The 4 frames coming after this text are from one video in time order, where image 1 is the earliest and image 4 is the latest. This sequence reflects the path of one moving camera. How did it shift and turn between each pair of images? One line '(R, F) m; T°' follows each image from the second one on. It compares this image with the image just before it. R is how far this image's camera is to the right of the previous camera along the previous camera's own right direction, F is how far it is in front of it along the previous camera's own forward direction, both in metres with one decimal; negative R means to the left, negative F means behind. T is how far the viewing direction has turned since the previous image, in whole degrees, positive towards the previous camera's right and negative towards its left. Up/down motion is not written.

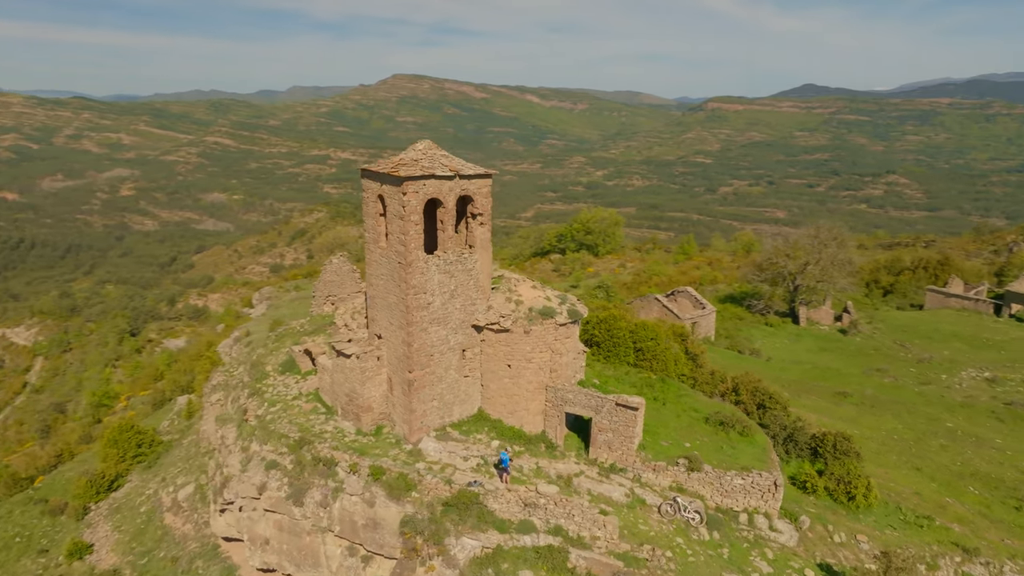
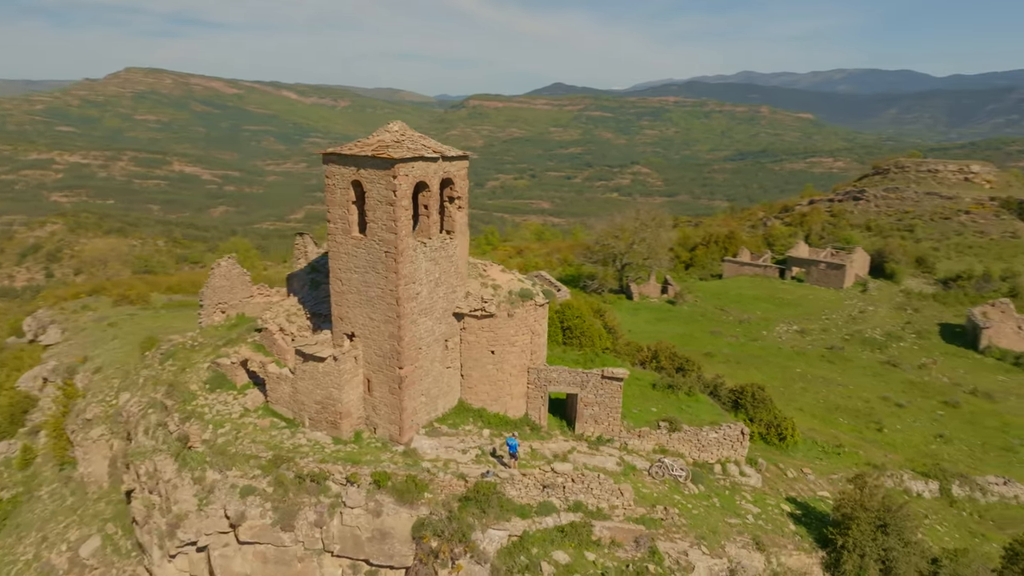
(-3.4, +0.7) m; +17°
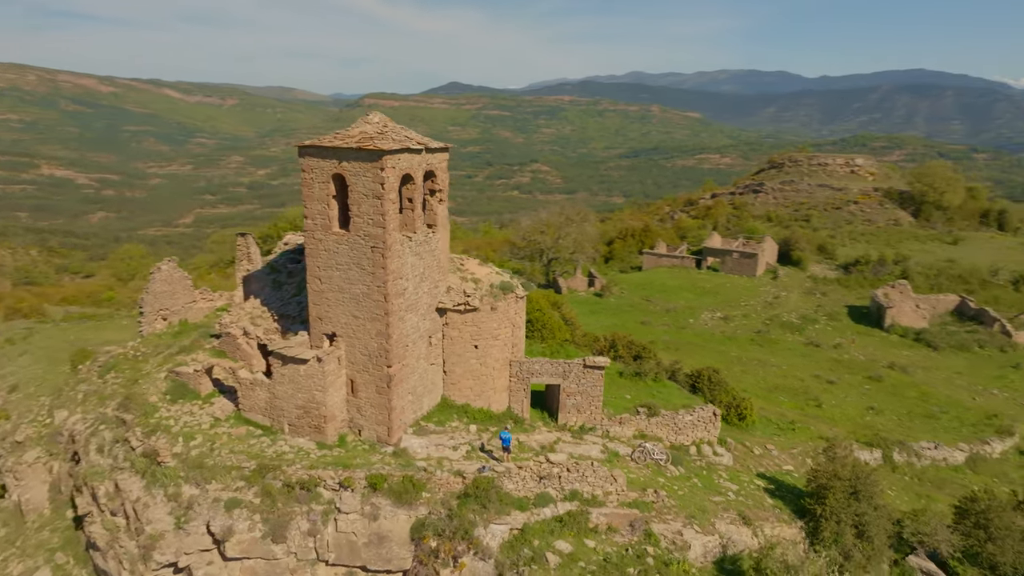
(-1.3, +0.2) m; +8°
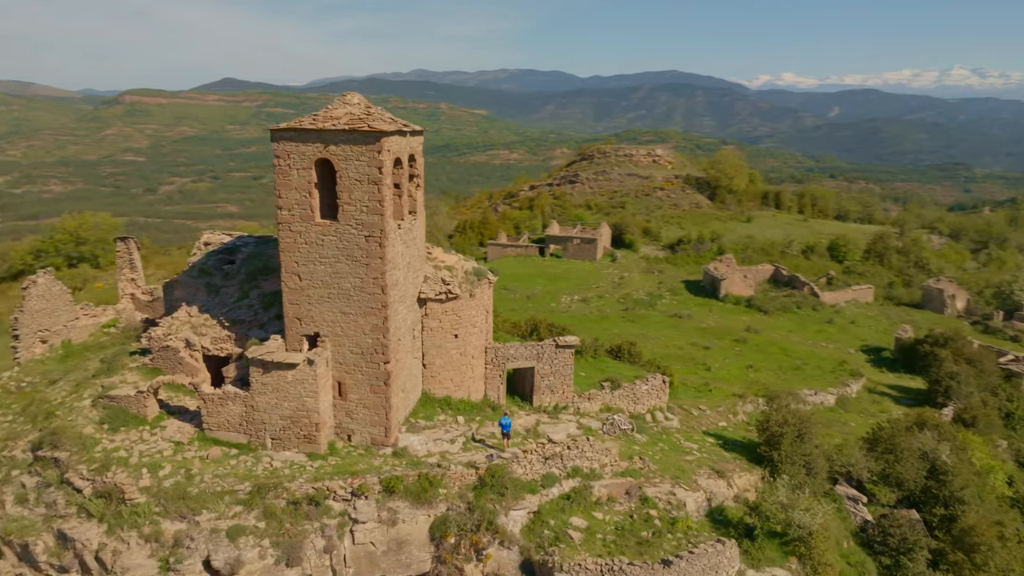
(-2.9, +0.5) m; +16°
